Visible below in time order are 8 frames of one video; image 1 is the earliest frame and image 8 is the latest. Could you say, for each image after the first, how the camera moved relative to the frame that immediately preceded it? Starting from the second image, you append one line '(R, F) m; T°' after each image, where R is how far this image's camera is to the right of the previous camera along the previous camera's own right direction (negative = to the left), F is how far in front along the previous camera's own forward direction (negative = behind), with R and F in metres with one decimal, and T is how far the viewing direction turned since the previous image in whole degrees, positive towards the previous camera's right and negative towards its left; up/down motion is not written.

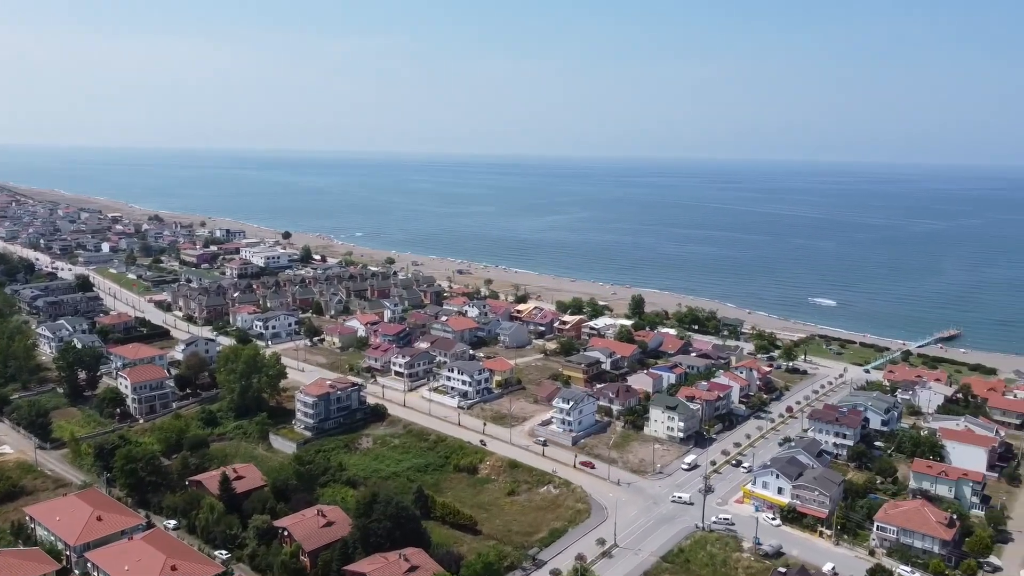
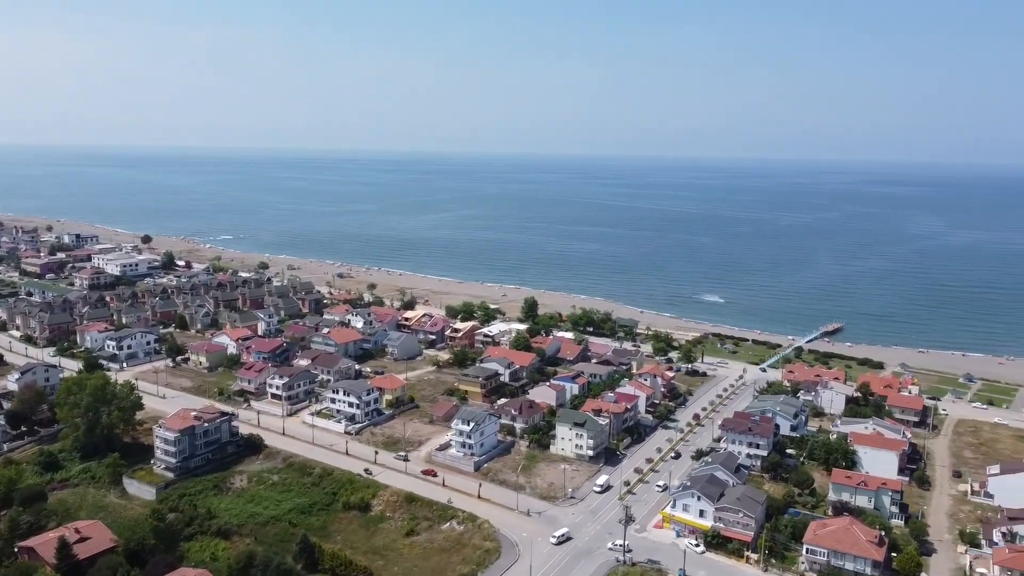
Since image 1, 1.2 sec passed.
(-0.4, +3.2) m; +8°
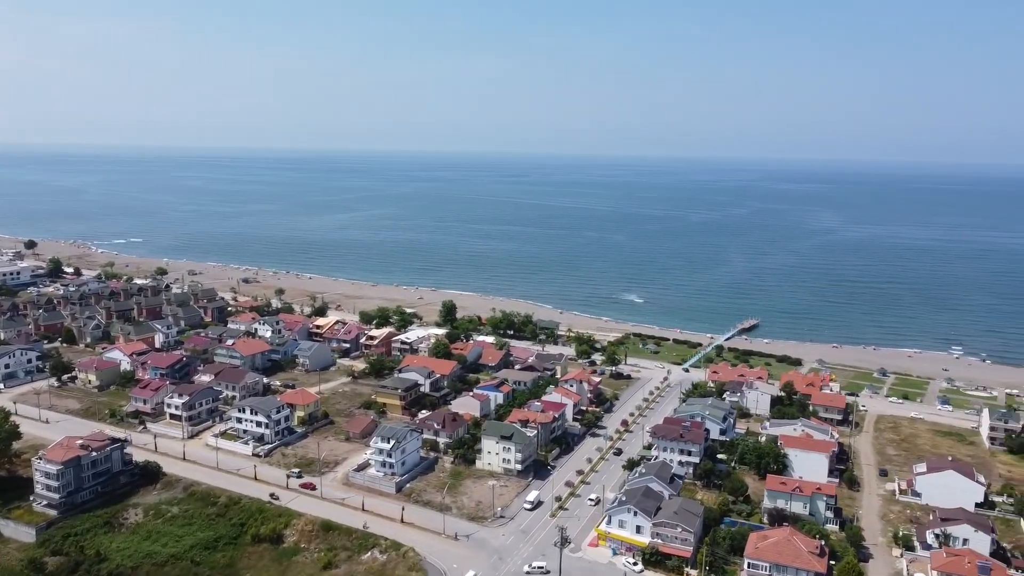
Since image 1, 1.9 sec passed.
(-0.3, +1.8) m; +6°
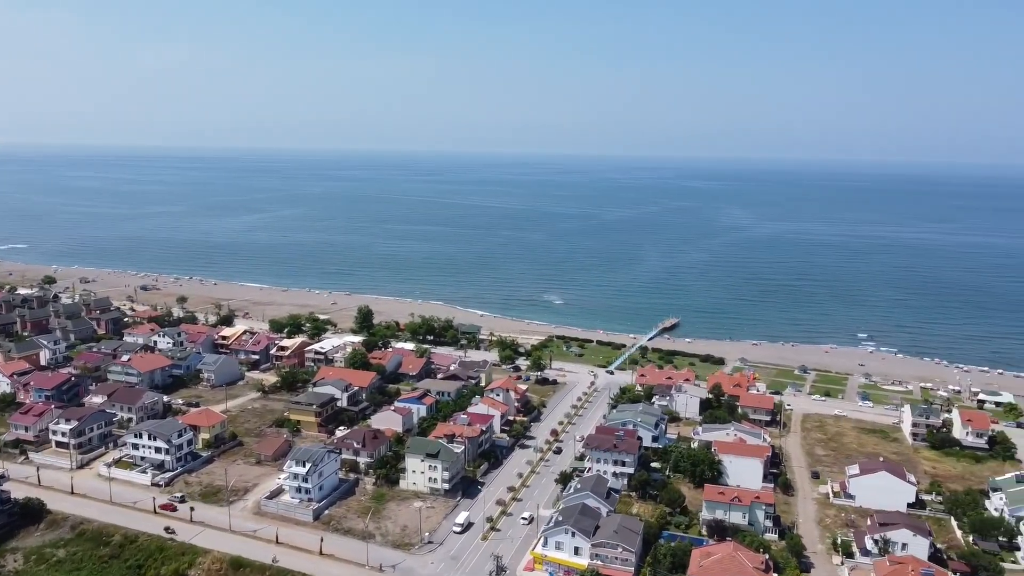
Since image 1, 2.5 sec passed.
(-0.3, +1.8) m; +6°
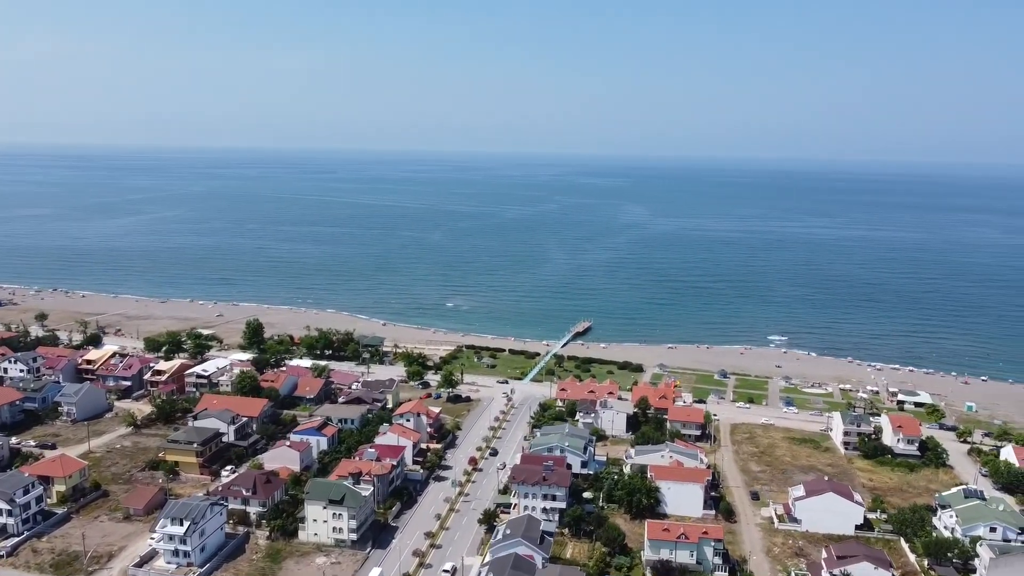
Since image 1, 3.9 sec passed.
(-0.5, +3.6) m; +7°
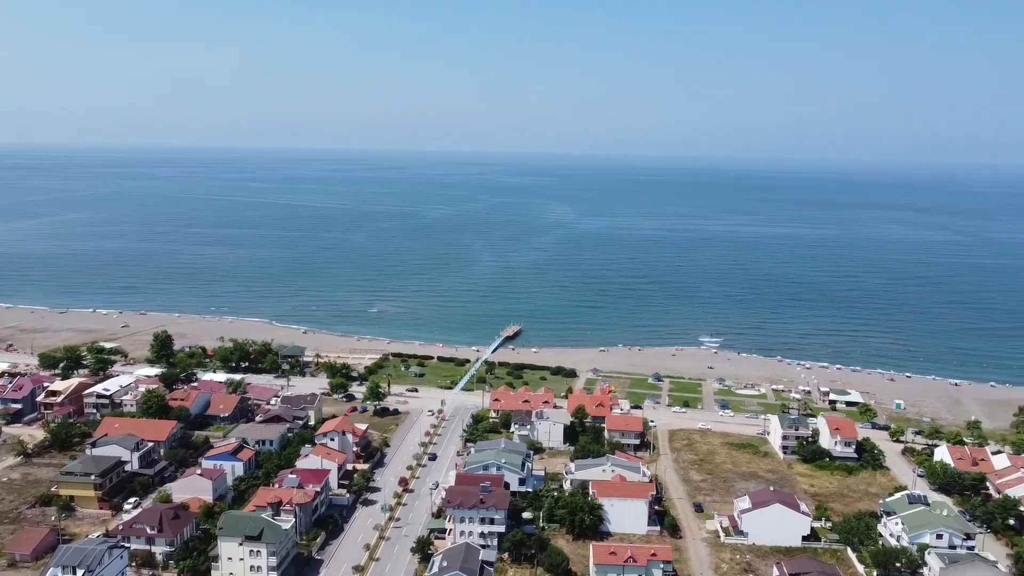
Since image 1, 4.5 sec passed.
(-0.2, +1.8) m; +5°
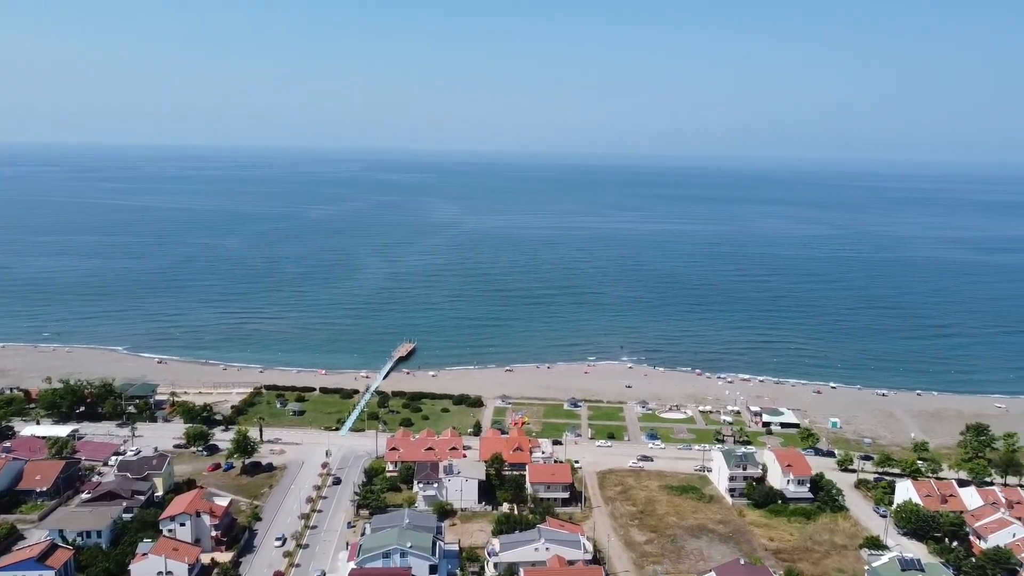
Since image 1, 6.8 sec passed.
(-0.5, +6.1) m; +8°
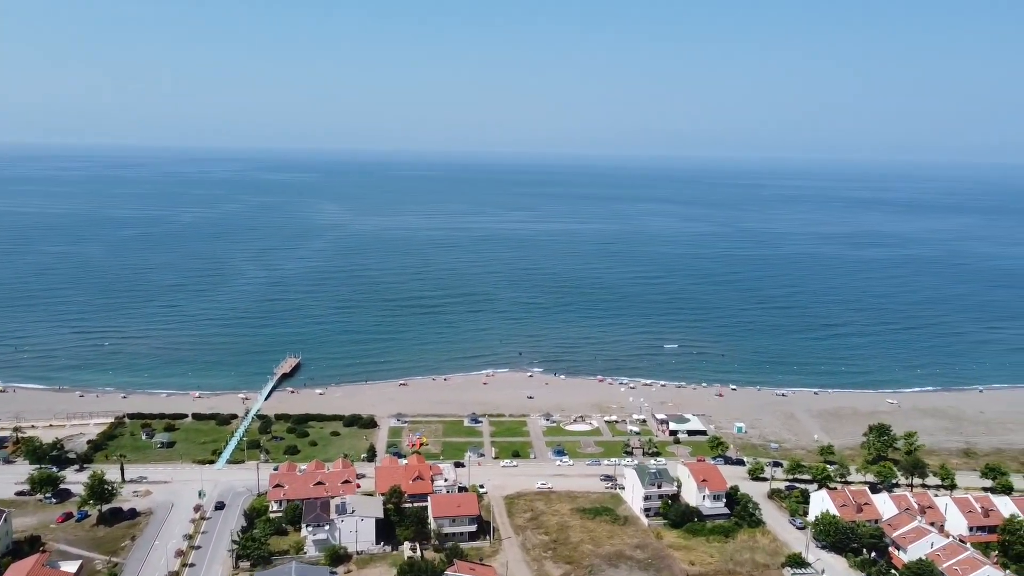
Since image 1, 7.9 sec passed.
(-0.3, +2.5) m; +8°
